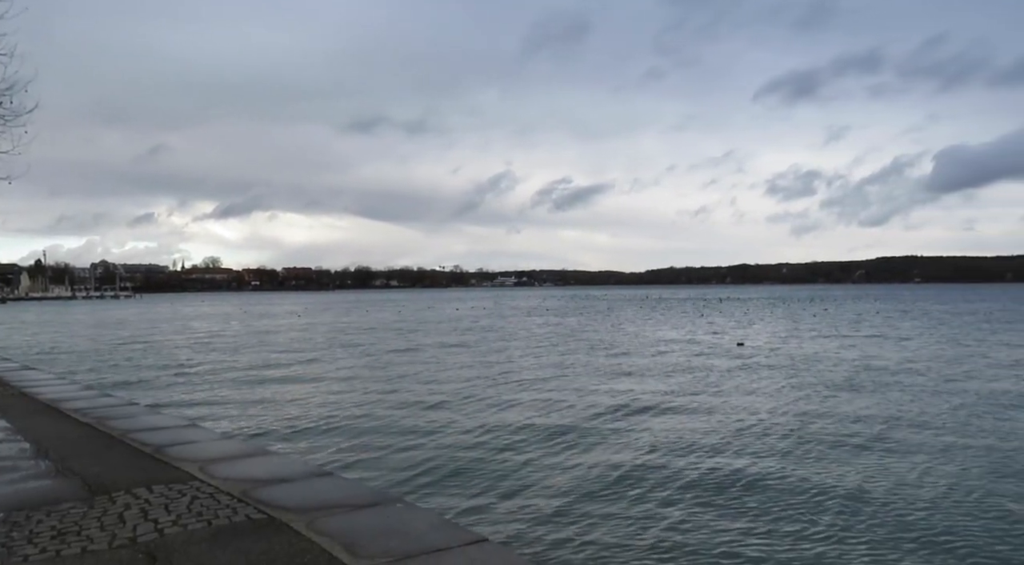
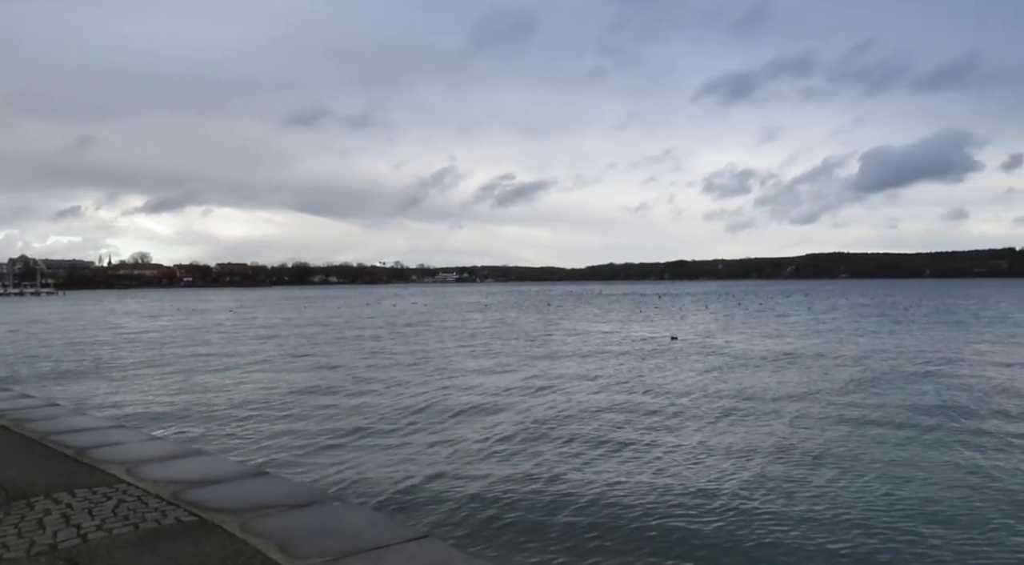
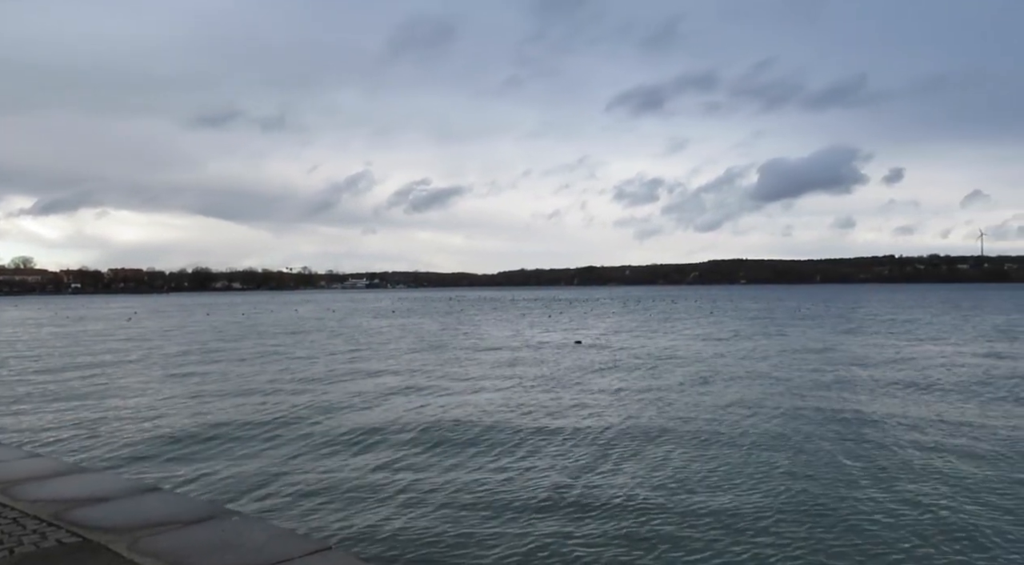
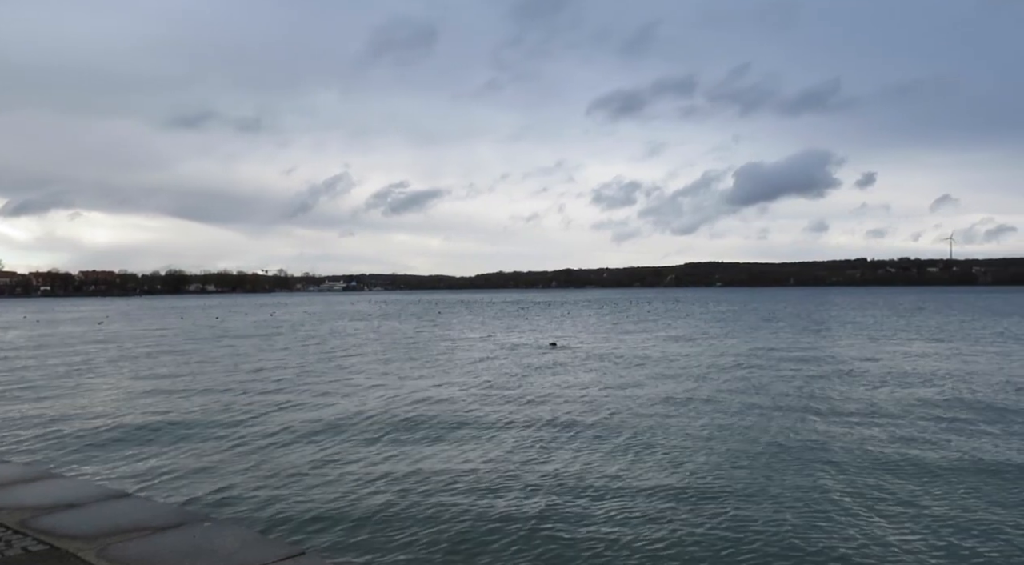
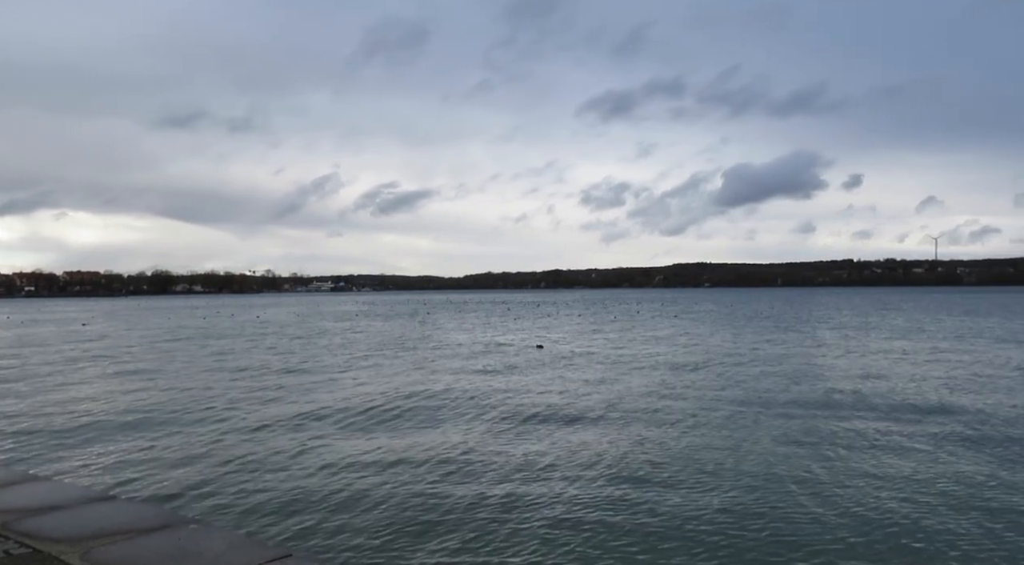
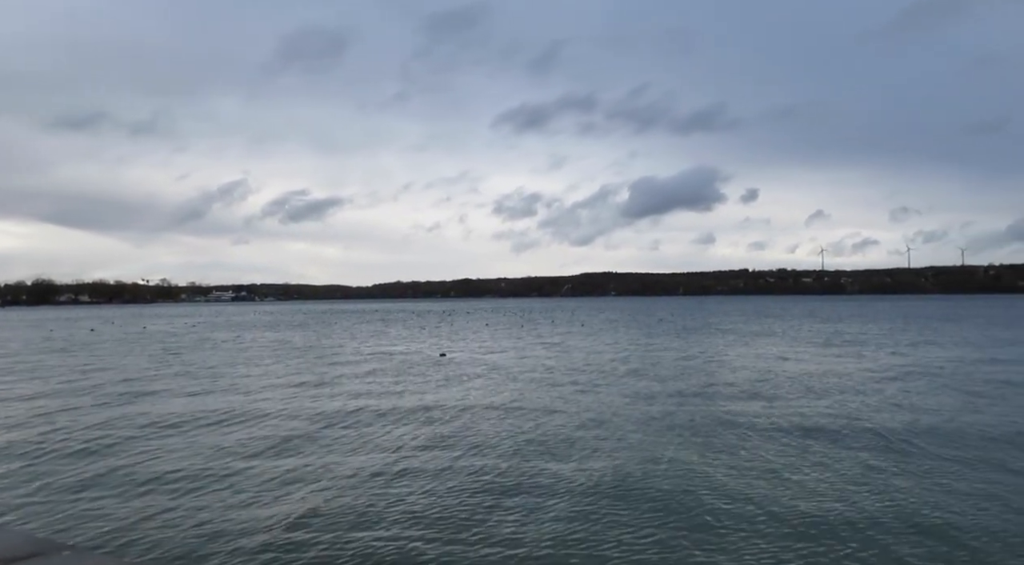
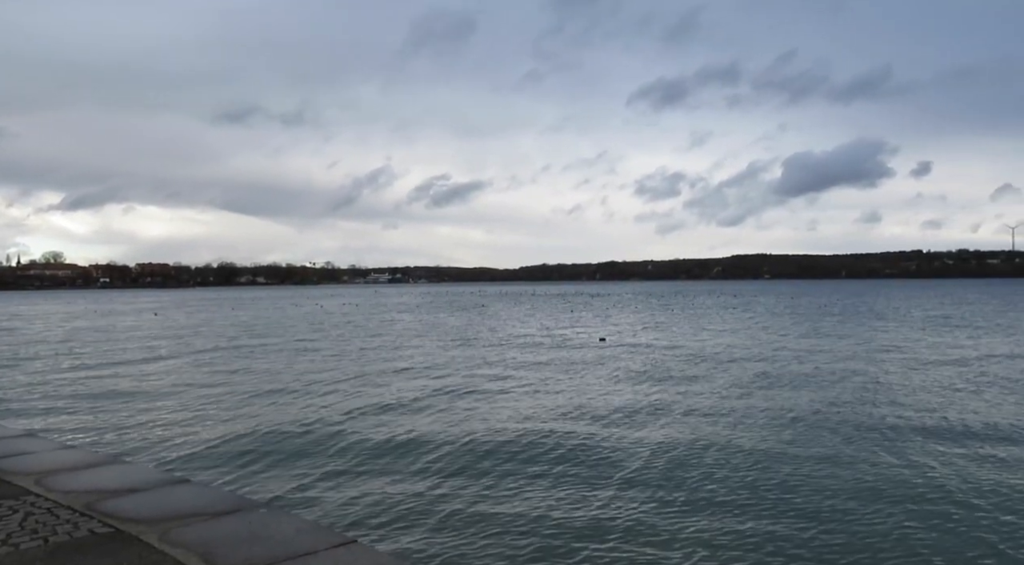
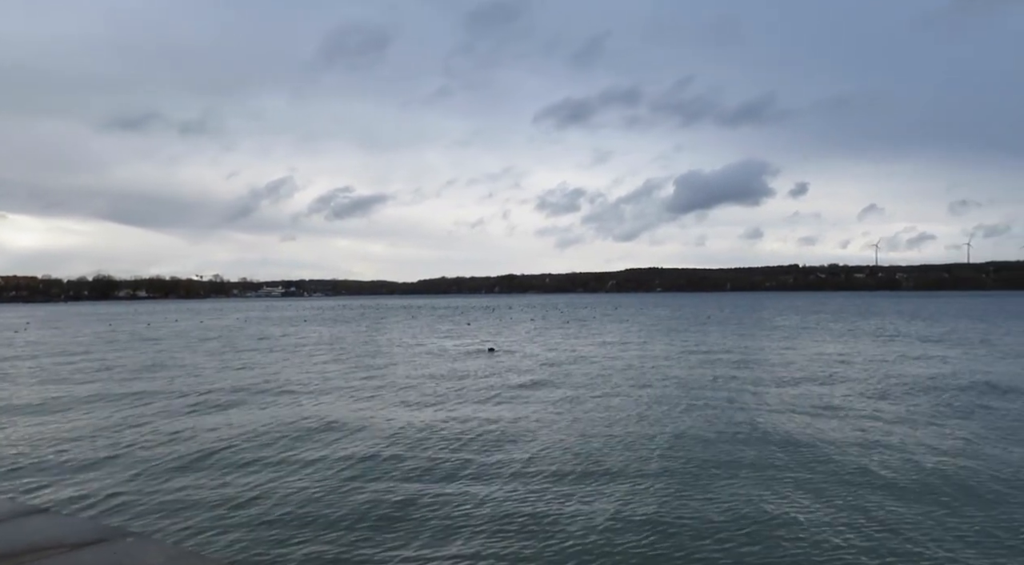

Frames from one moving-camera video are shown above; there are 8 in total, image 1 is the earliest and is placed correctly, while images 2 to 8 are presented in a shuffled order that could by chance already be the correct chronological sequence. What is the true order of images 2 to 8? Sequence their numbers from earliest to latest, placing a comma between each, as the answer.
2, 7, 3, 4, 5, 8, 6
